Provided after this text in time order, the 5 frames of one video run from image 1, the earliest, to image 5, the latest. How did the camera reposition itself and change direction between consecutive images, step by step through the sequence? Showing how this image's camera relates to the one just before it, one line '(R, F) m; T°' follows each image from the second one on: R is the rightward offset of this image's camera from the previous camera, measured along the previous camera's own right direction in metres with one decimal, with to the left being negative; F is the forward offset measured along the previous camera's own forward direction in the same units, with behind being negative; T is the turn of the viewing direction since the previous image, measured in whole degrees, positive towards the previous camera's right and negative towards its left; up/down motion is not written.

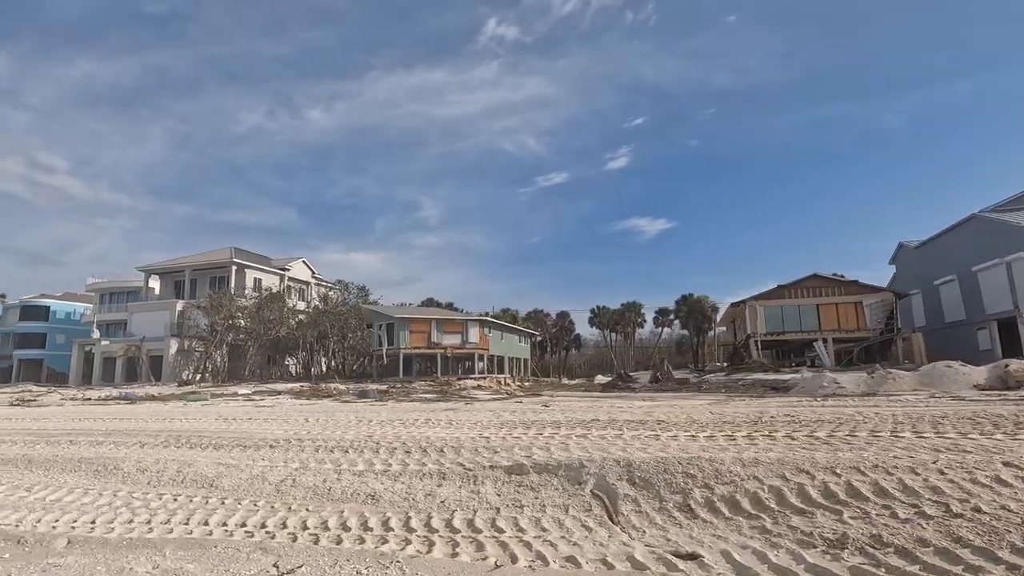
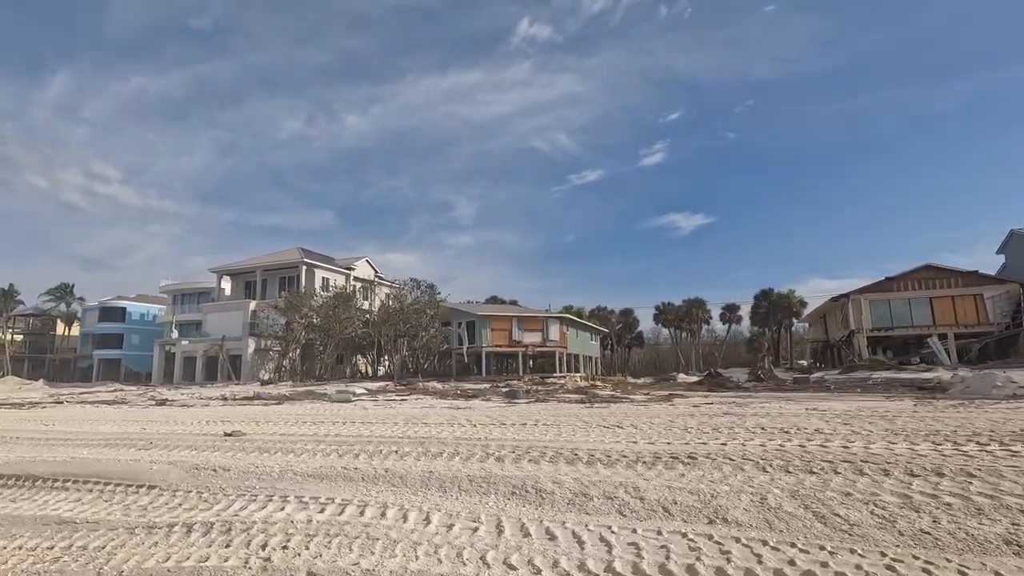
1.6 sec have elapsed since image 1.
(-4.8, +1.5) m; -4°
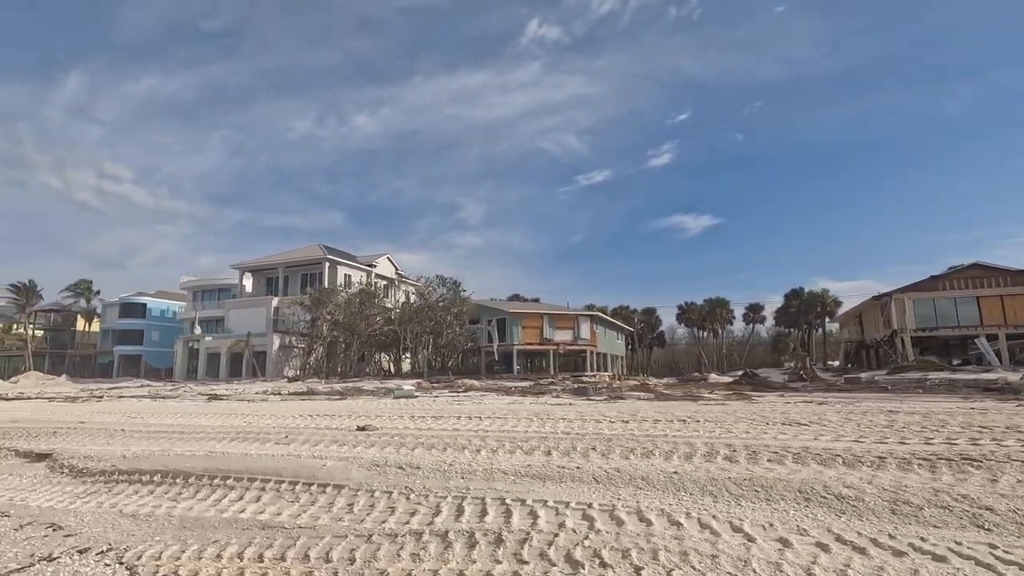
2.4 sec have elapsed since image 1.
(-2.4, +0.9) m; -1°
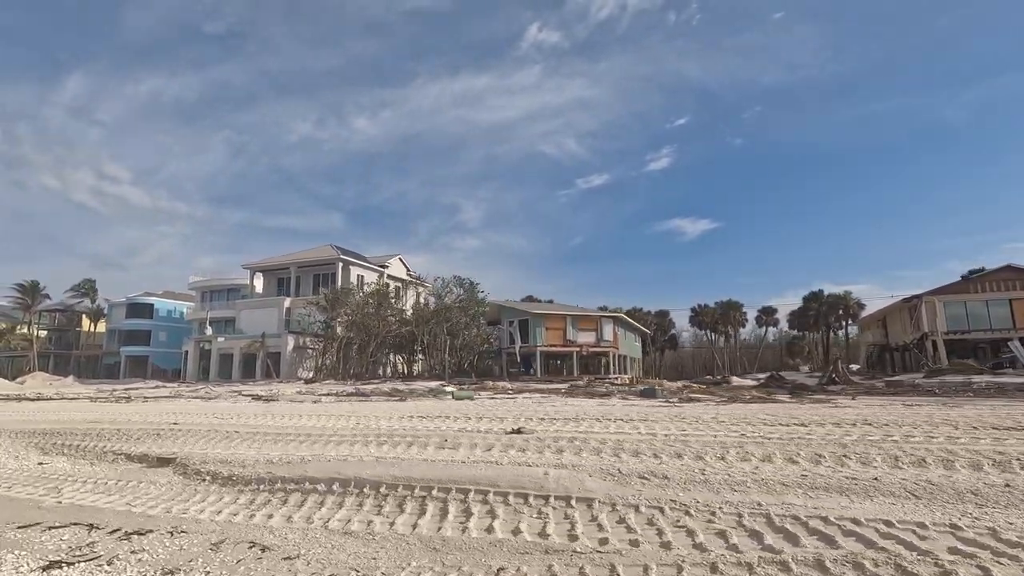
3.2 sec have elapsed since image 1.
(-2.5, +0.9) m; 0°
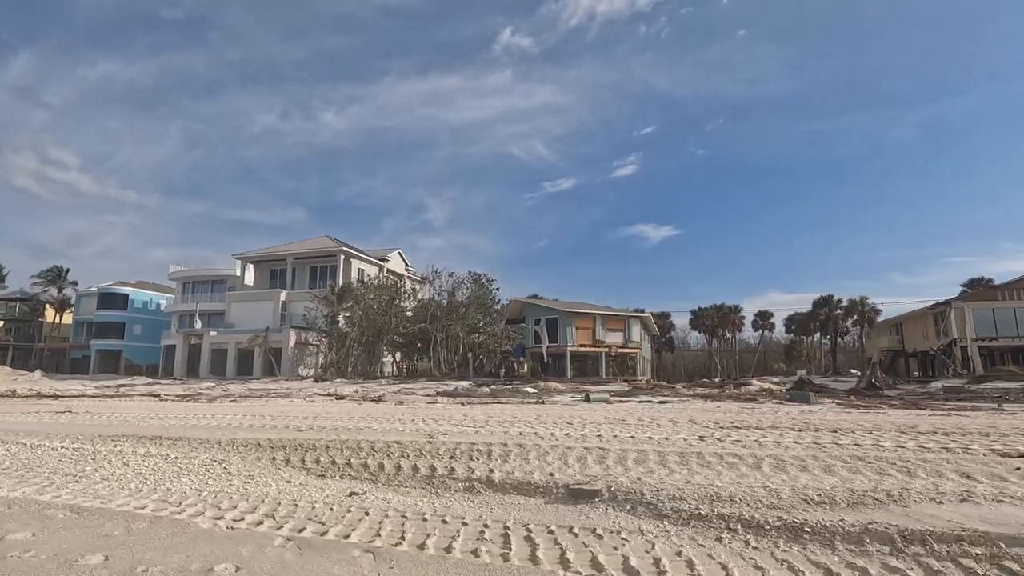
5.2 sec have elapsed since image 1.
(-6.0, +2.6) m; +3°
